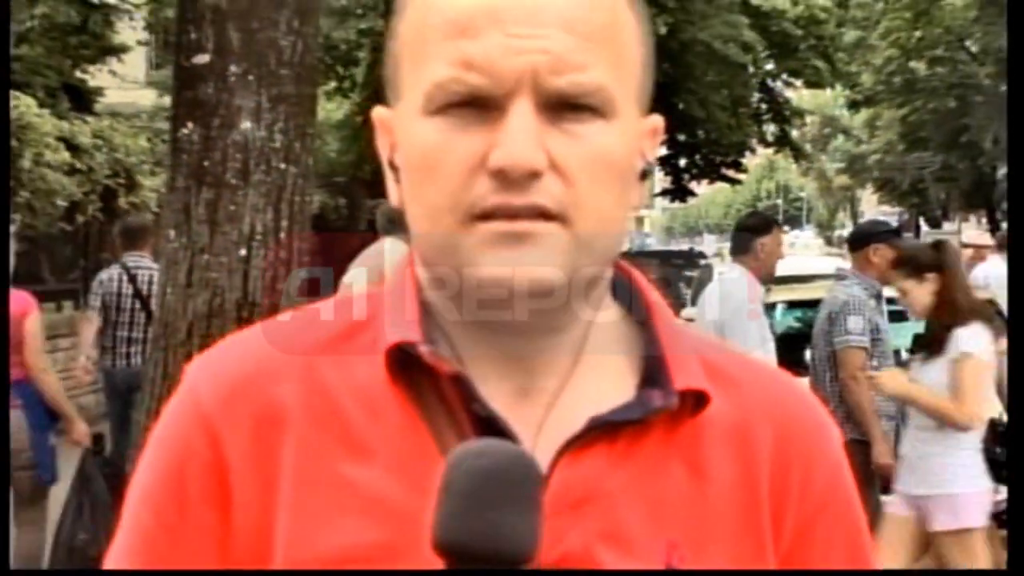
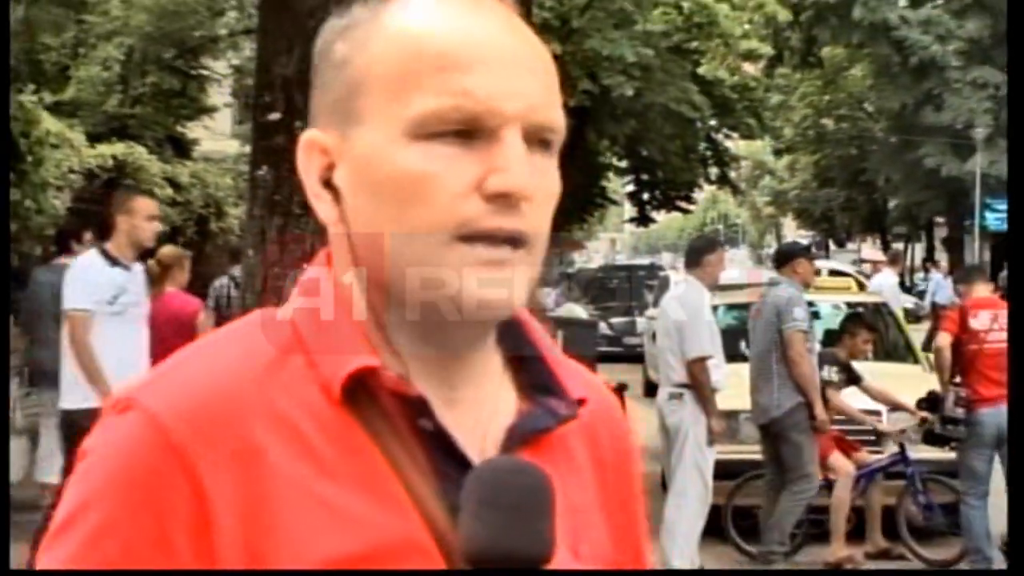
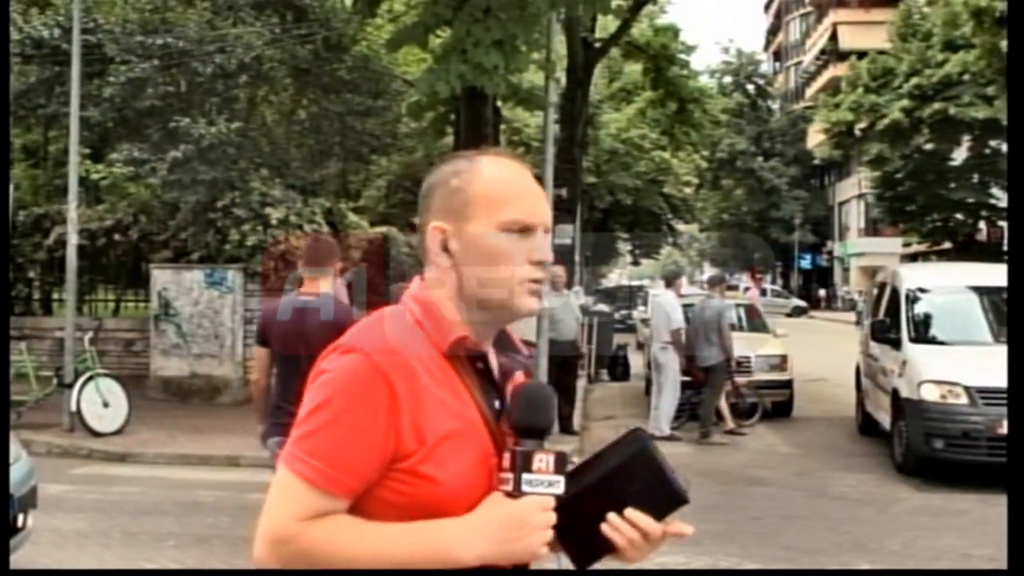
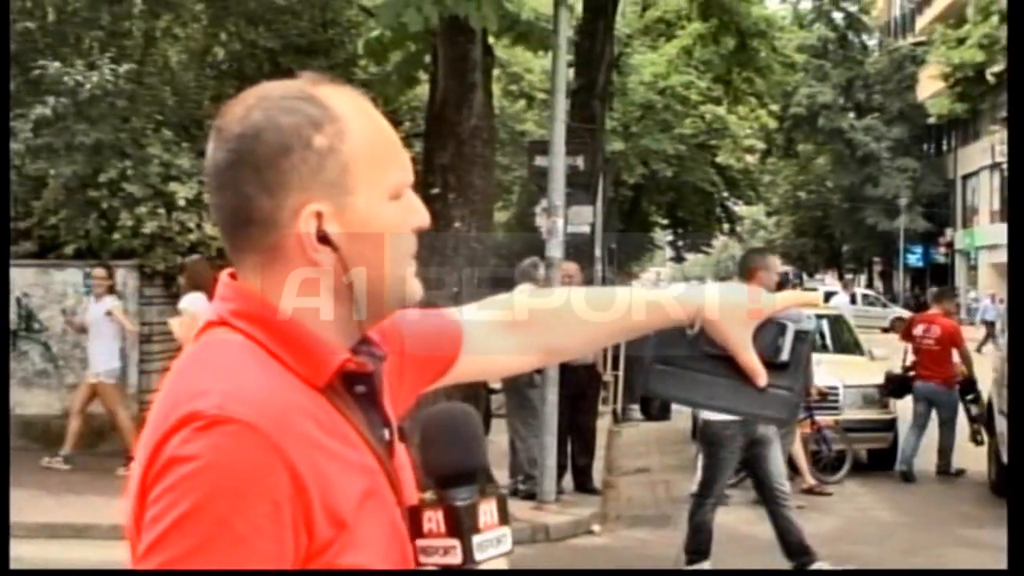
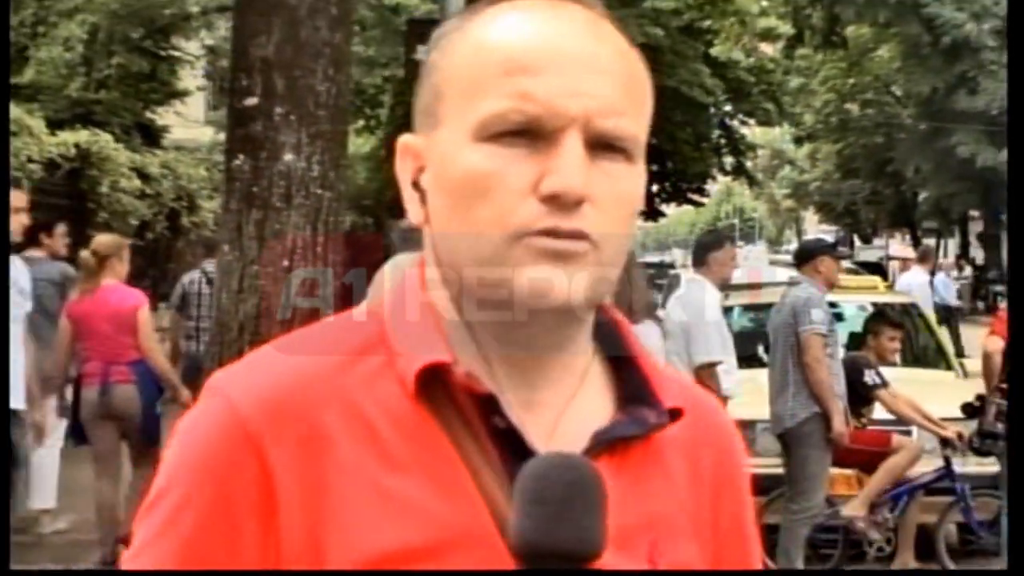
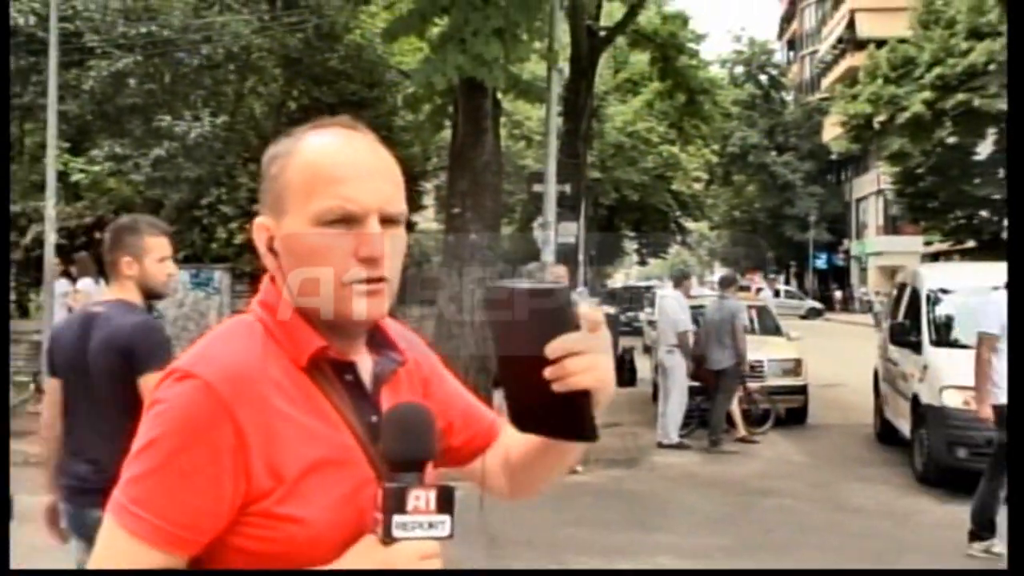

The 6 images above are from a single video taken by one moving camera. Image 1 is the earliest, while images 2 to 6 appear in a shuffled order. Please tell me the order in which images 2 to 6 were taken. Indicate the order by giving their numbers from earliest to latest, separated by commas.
5, 2, 4, 6, 3
